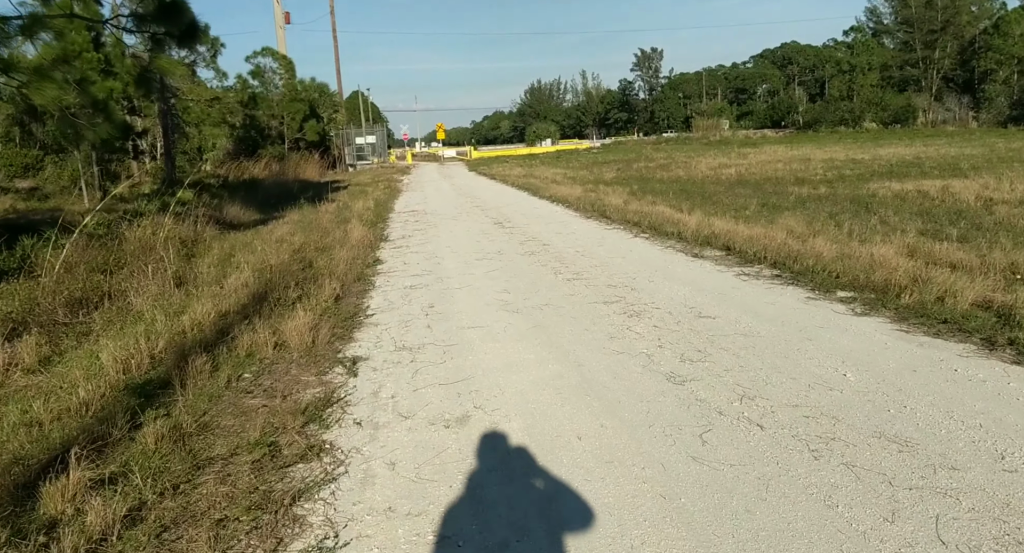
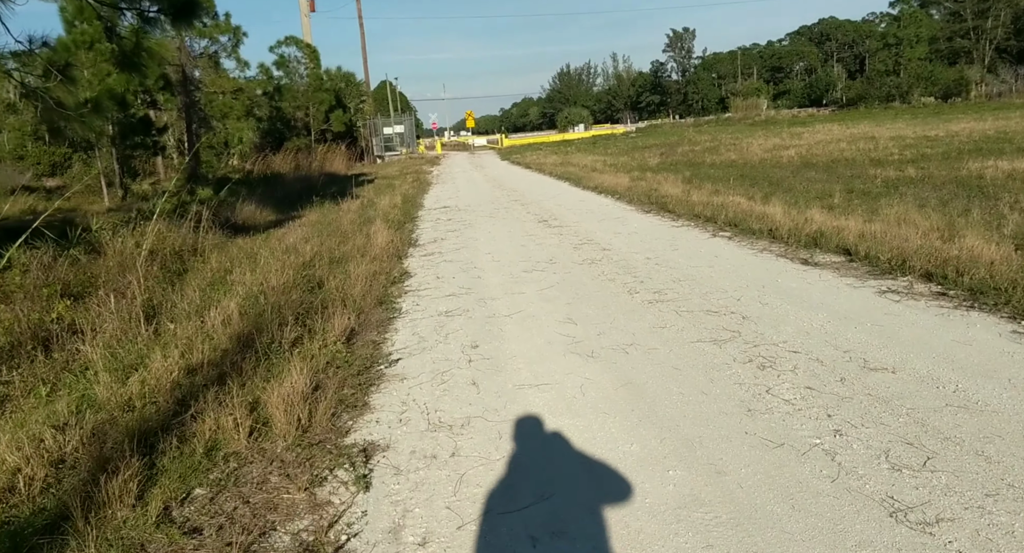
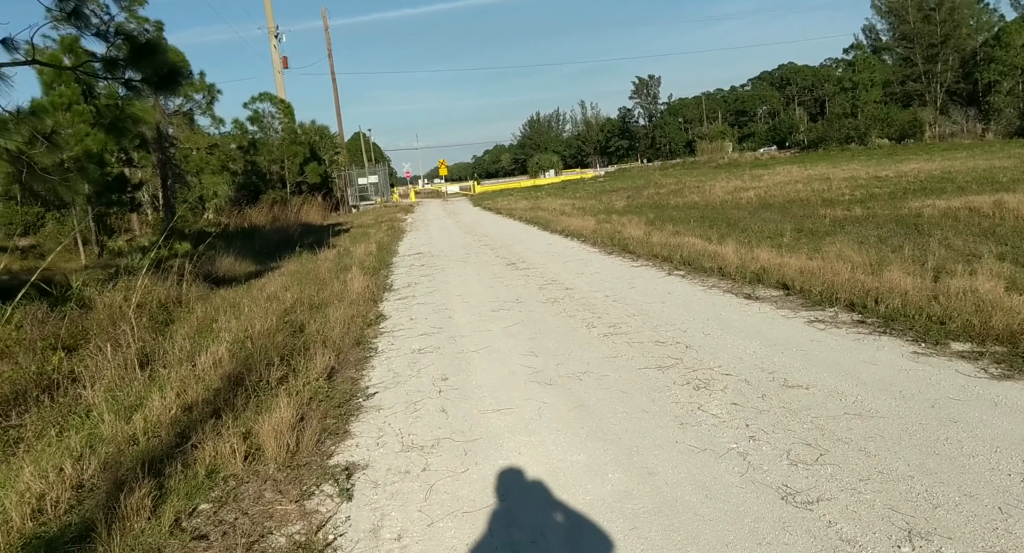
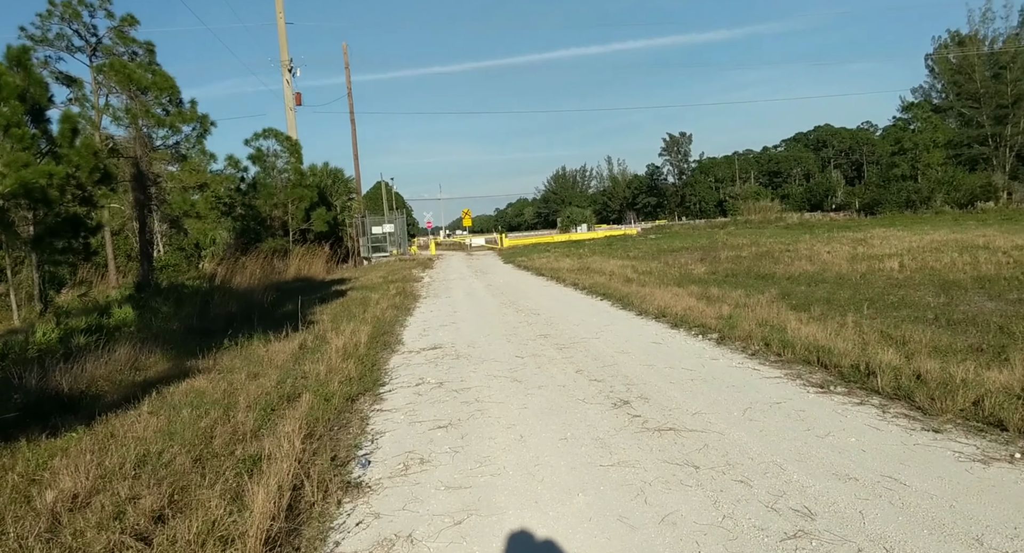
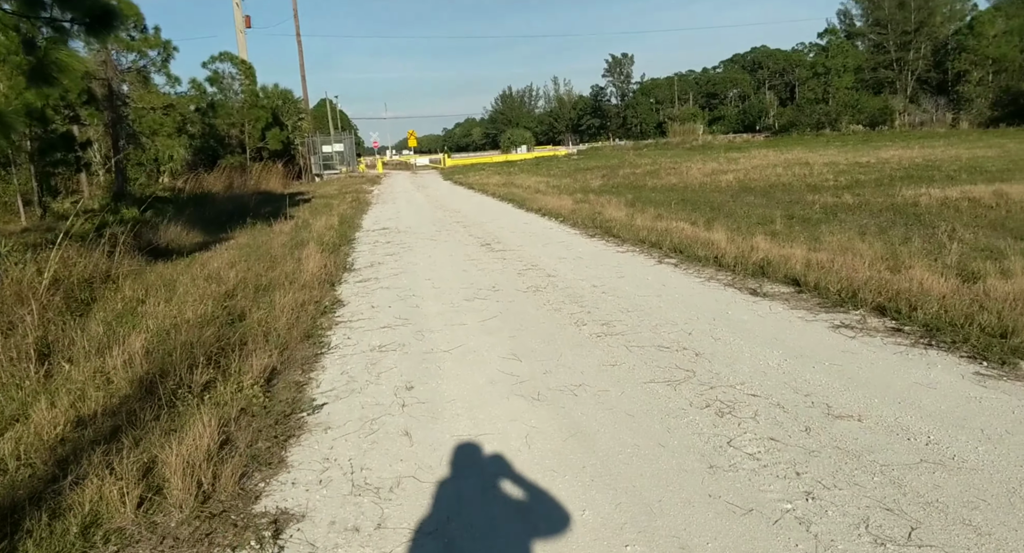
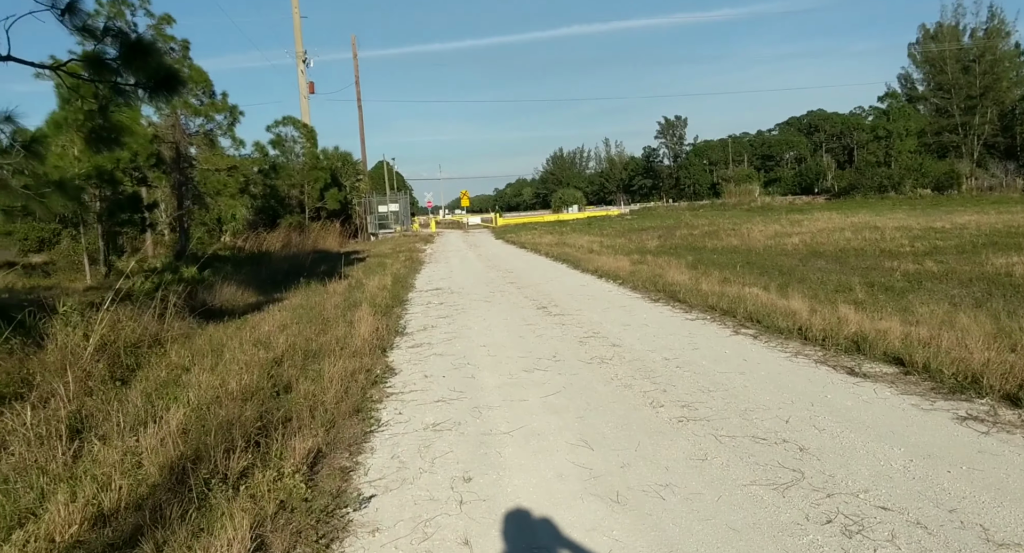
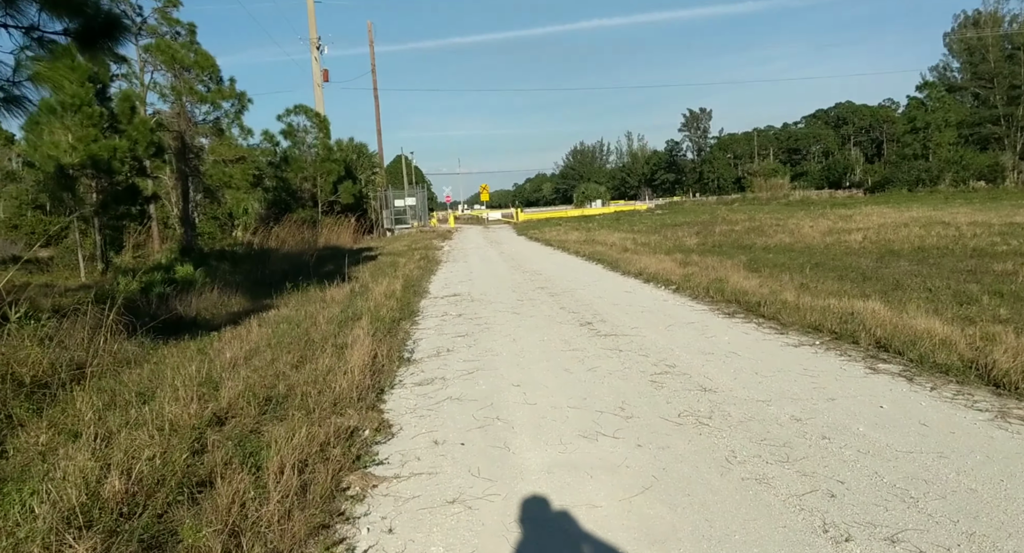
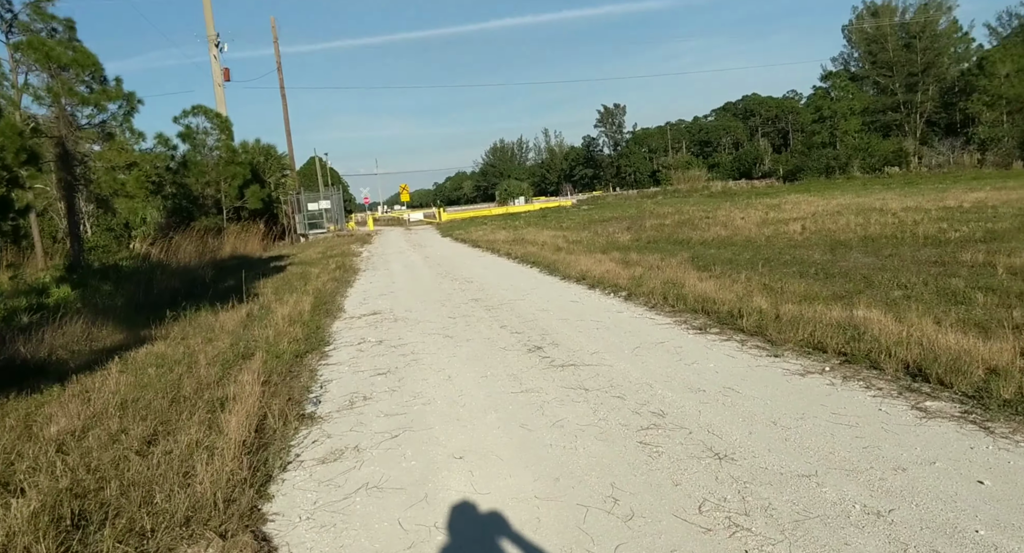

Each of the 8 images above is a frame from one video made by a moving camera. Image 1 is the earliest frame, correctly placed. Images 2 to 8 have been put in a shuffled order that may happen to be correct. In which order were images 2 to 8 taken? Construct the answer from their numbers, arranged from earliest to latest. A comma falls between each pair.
3, 2, 5, 6, 7, 8, 4
